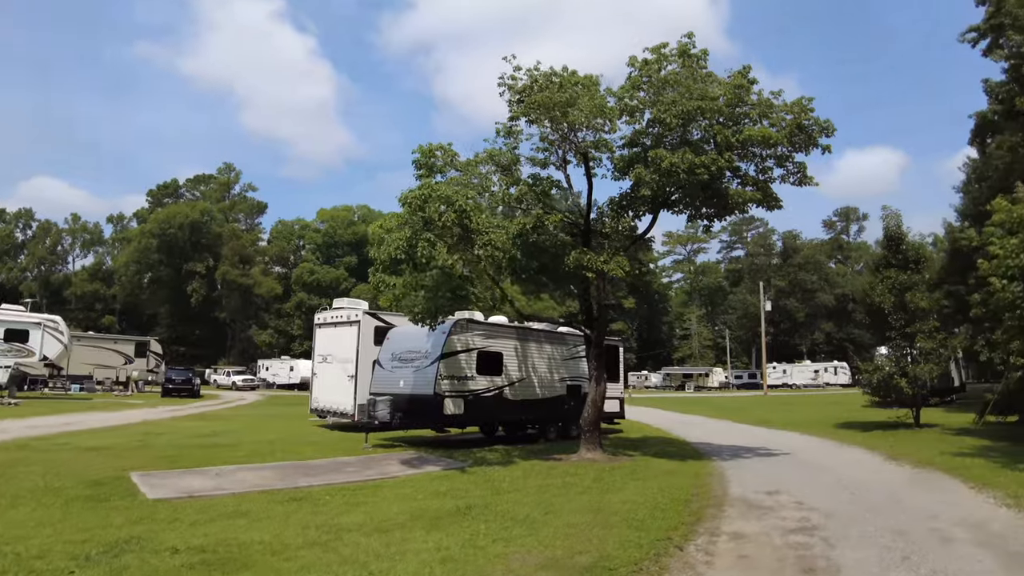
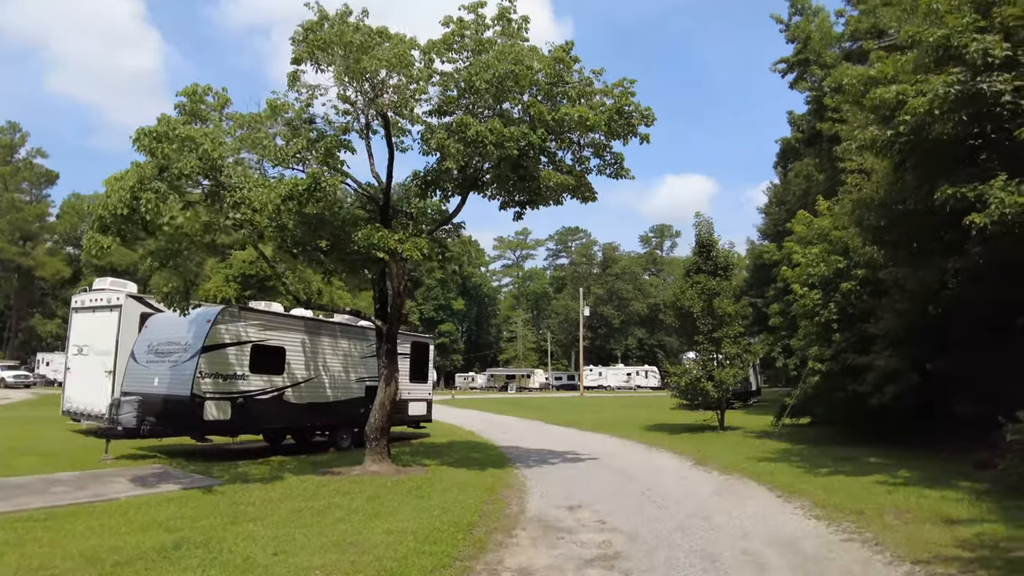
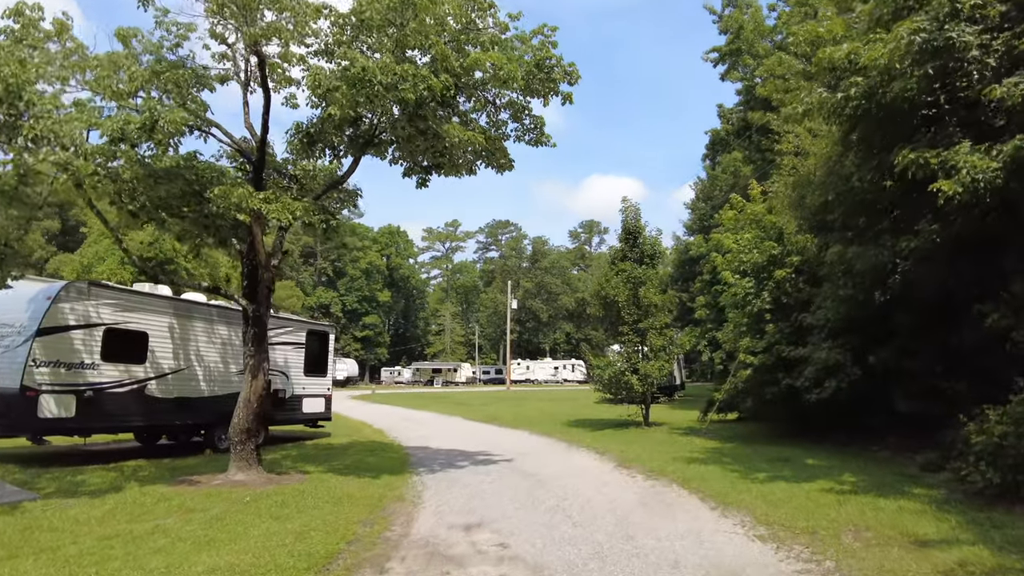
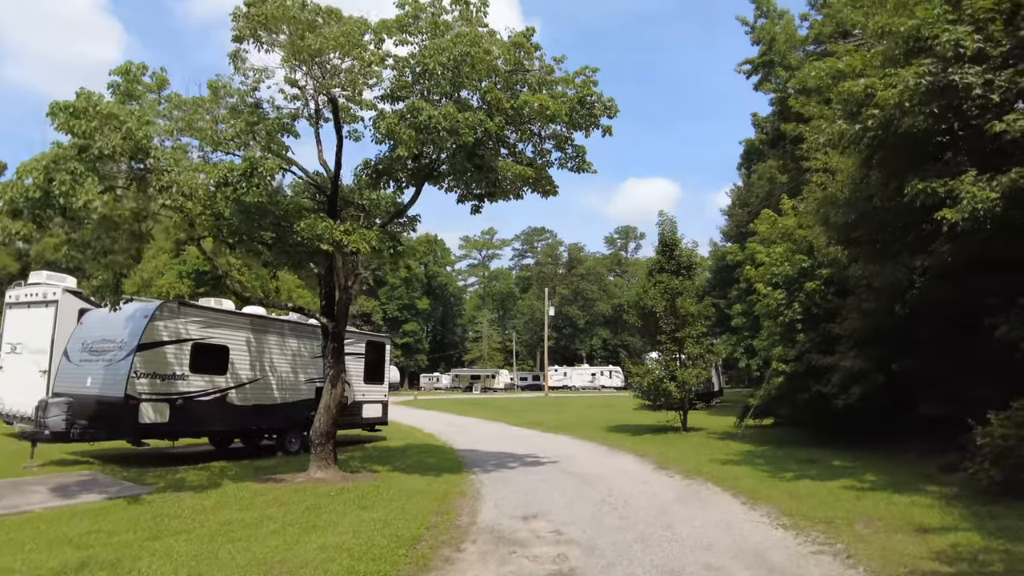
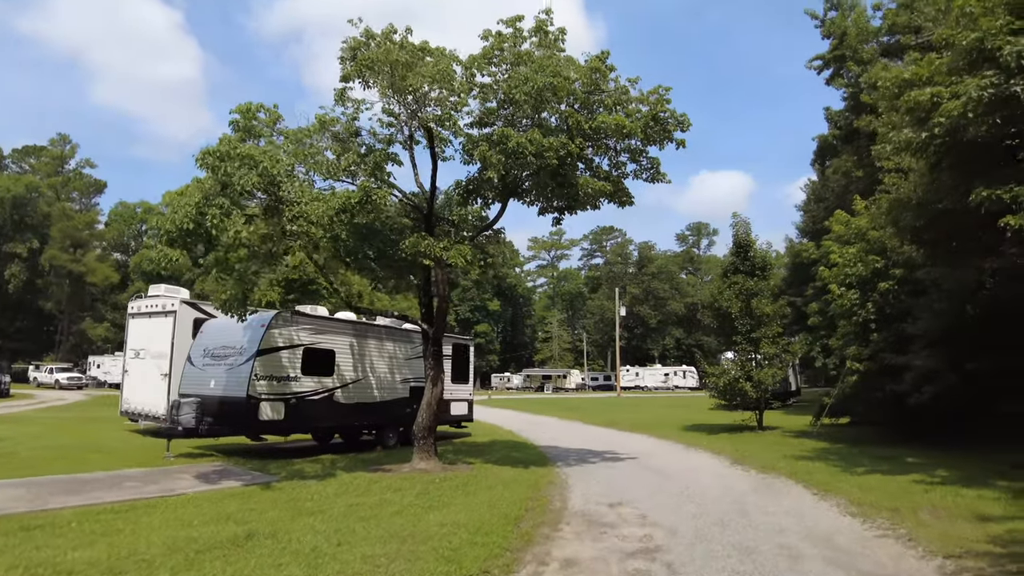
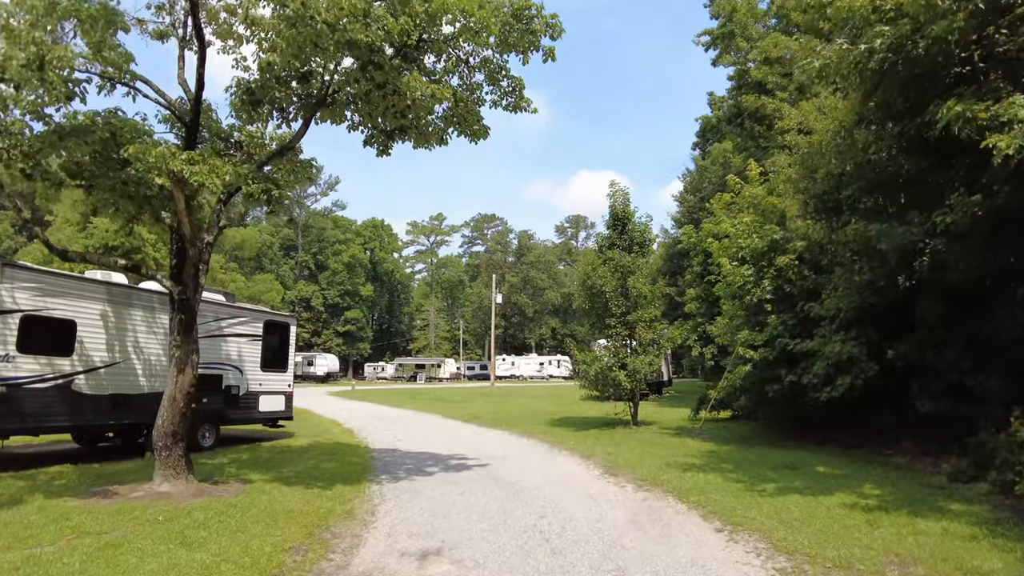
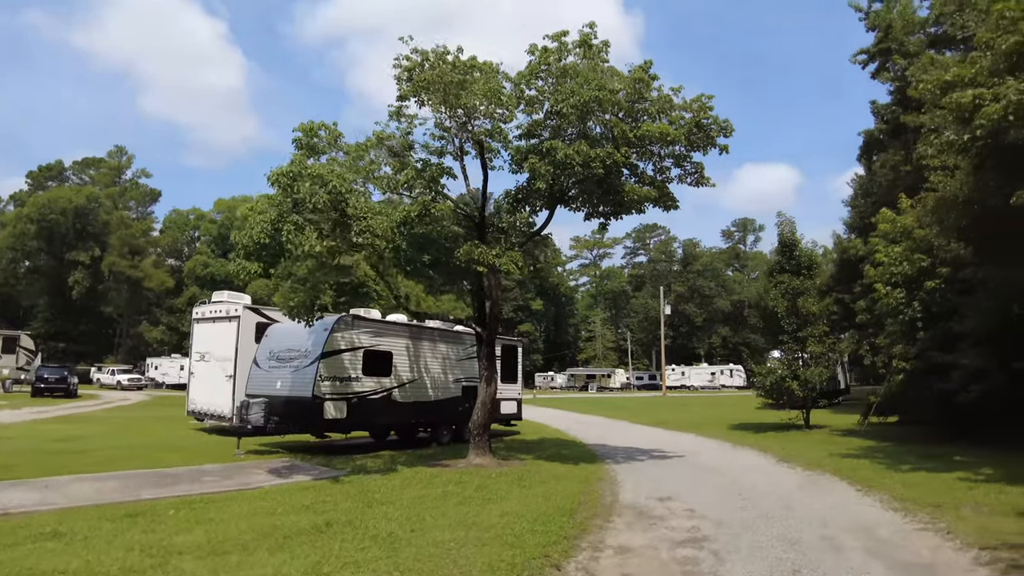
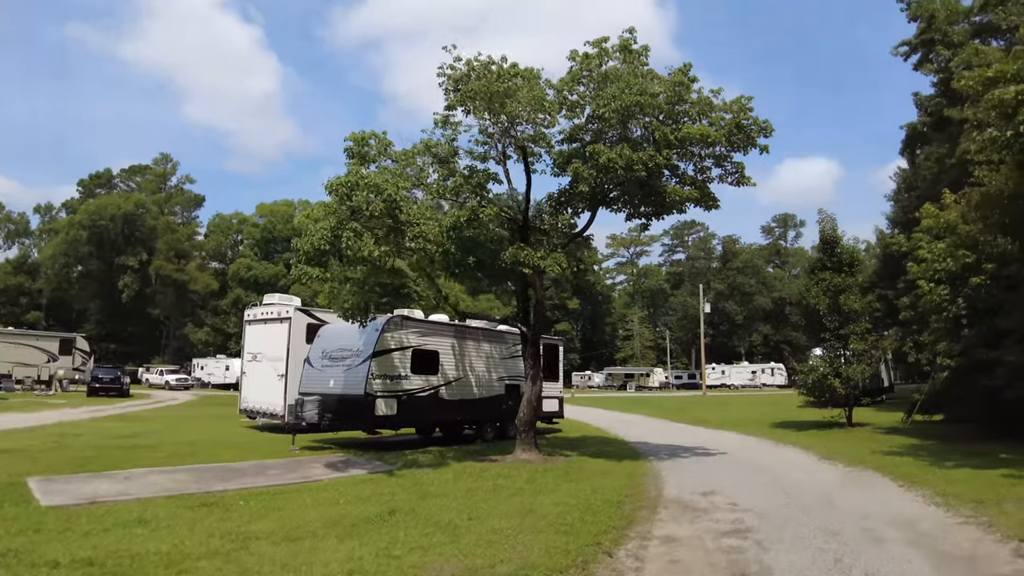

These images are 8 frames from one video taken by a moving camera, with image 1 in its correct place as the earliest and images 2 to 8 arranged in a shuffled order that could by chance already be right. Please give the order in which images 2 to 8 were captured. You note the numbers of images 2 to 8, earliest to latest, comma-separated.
8, 7, 5, 2, 4, 3, 6
